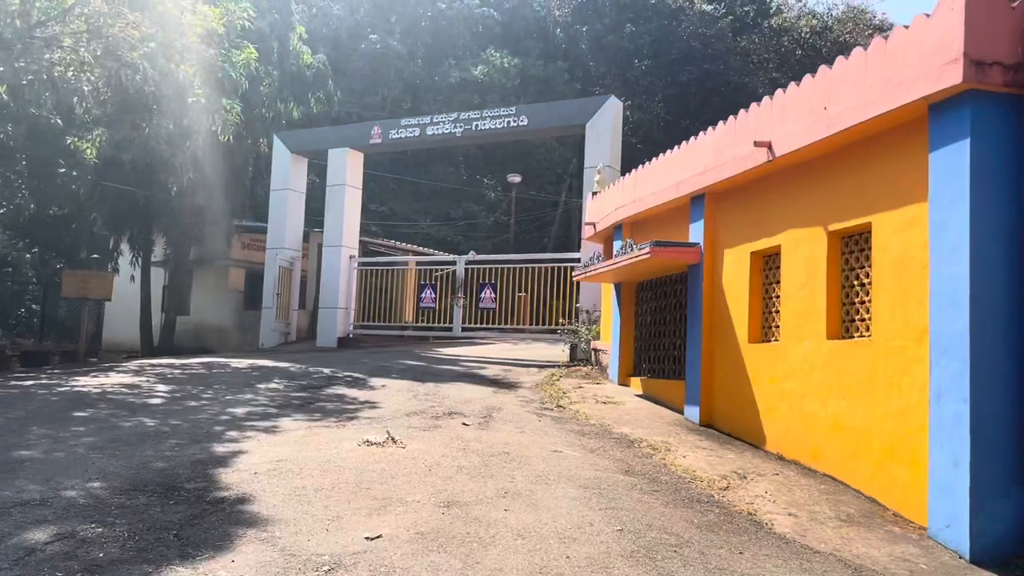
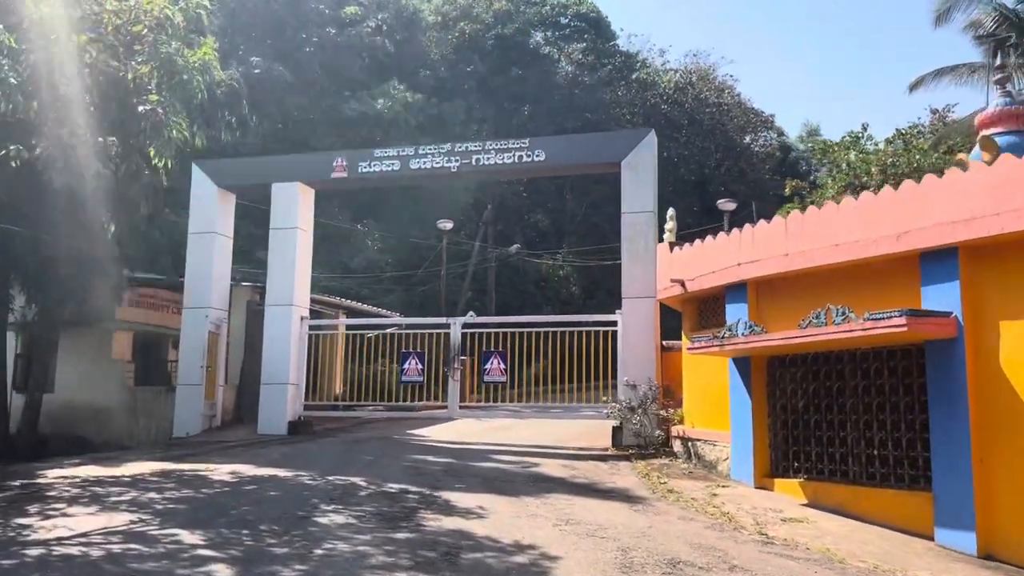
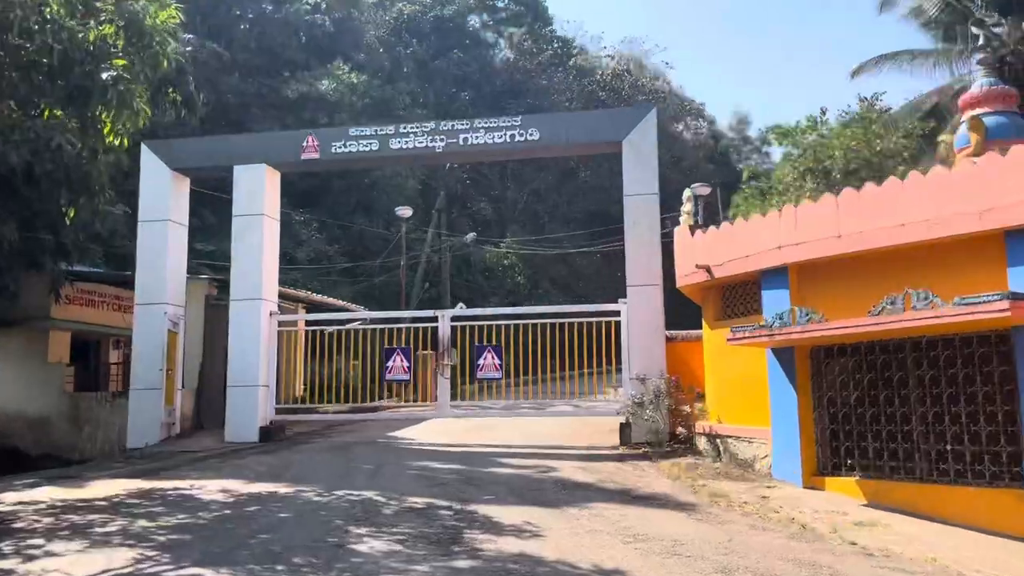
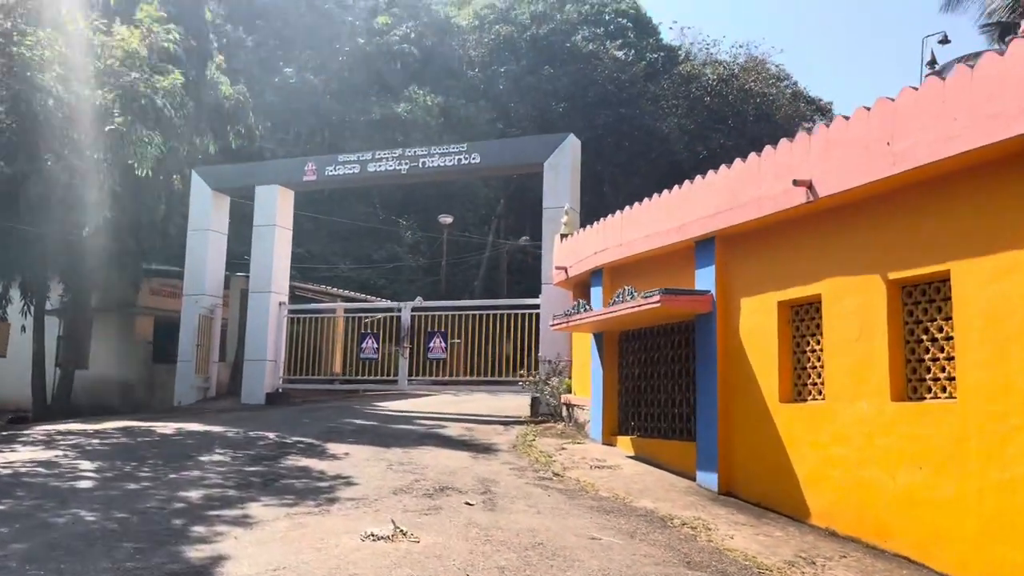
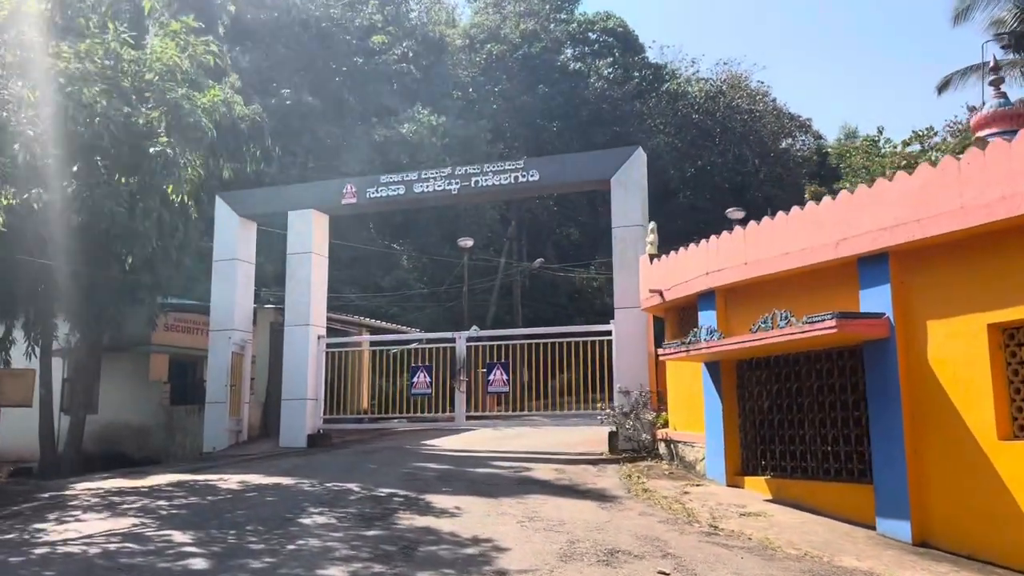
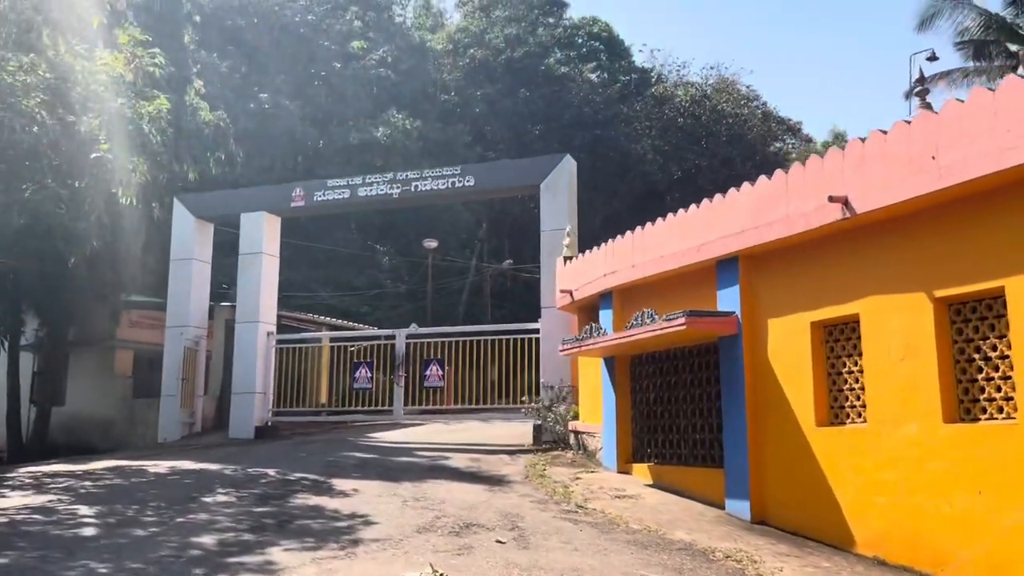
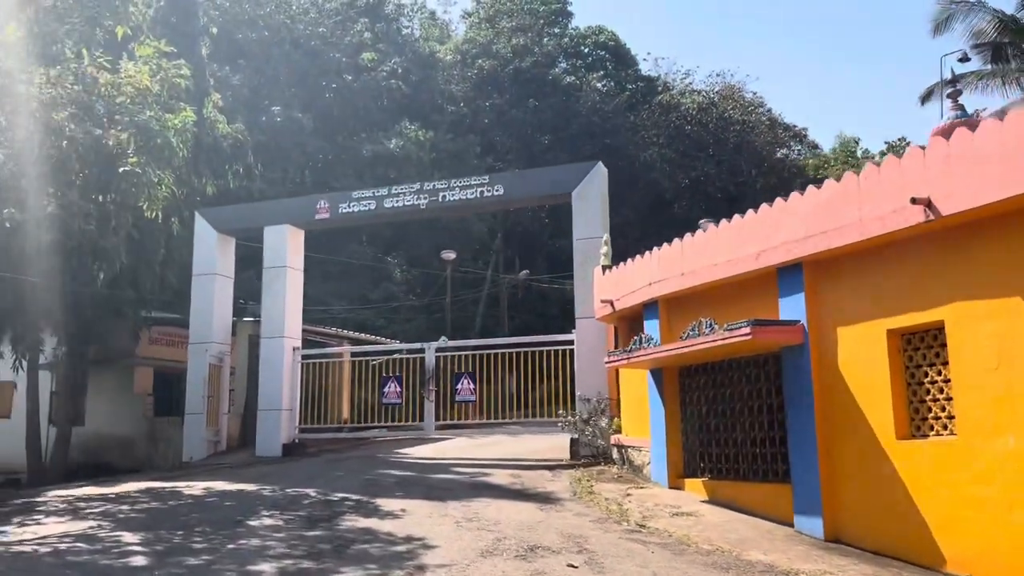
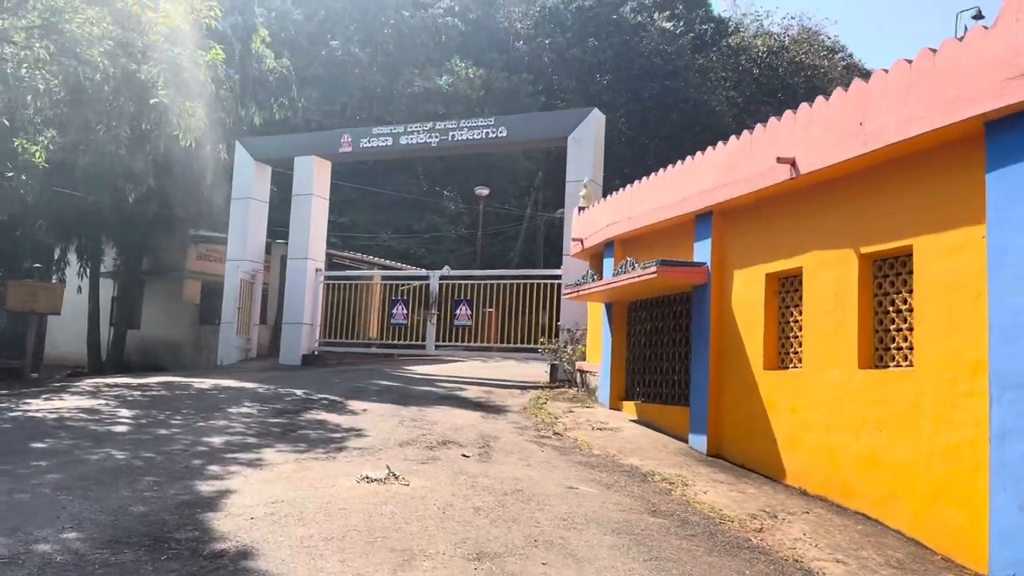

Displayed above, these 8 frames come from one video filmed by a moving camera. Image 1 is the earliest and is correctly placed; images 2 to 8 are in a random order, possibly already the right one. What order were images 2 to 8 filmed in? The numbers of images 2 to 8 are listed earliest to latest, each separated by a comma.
8, 4, 6, 7, 5, 2, 3
